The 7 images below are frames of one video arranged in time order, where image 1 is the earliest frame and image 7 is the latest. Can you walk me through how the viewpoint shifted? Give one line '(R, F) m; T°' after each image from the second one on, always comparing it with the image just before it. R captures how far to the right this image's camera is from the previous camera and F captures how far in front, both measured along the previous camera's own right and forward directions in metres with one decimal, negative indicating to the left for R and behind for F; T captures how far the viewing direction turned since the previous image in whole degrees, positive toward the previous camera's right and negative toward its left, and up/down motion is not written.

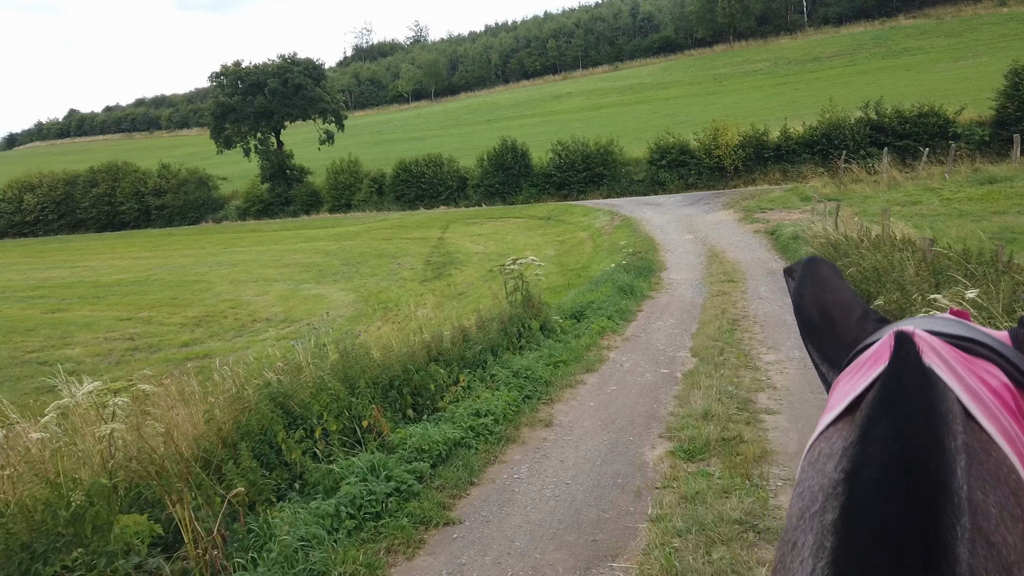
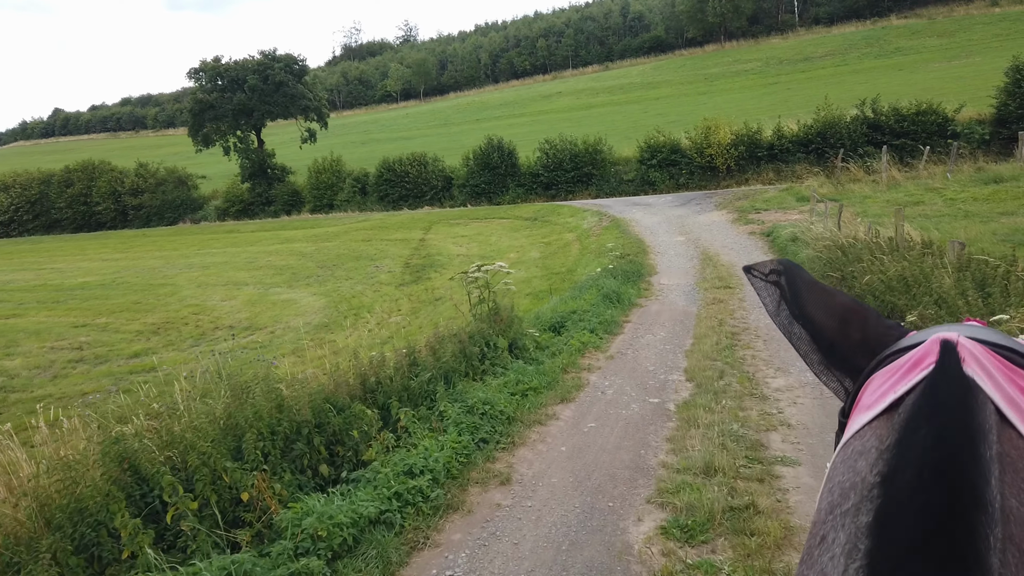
(+0.2, +1.1) m; +1°
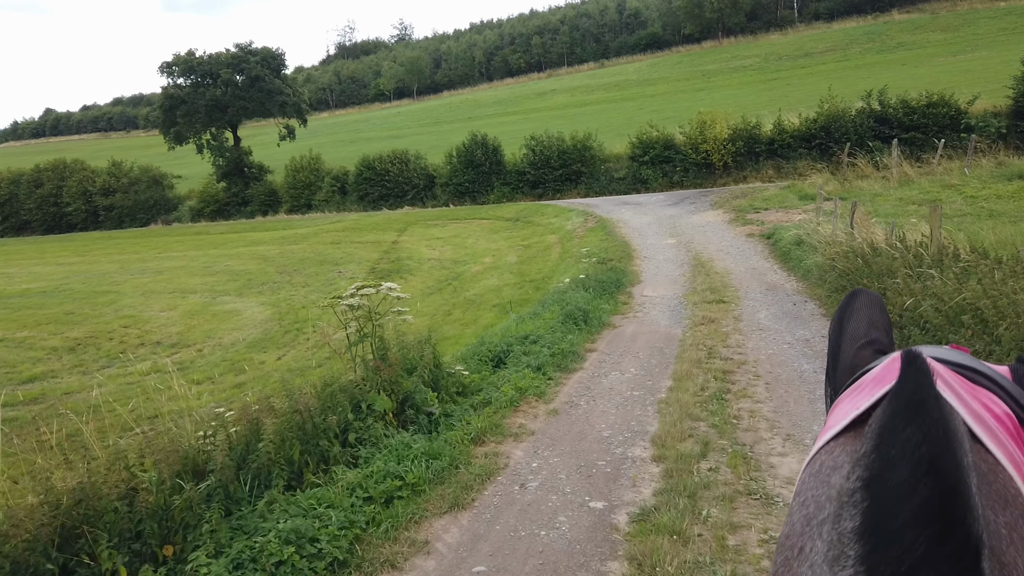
(+0.6, +2.0) m; 0°
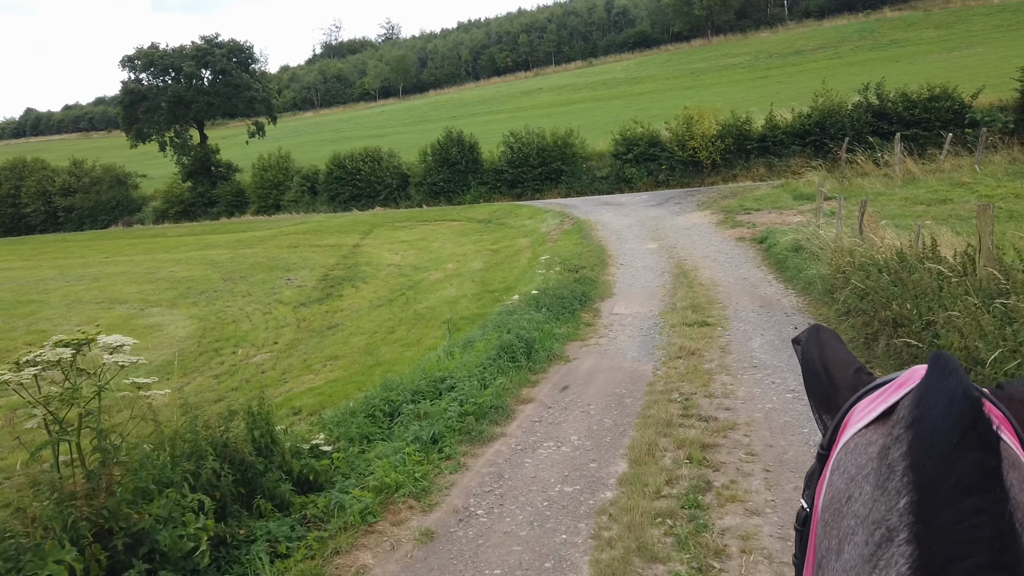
(+0.6, +1.9) m; +1°
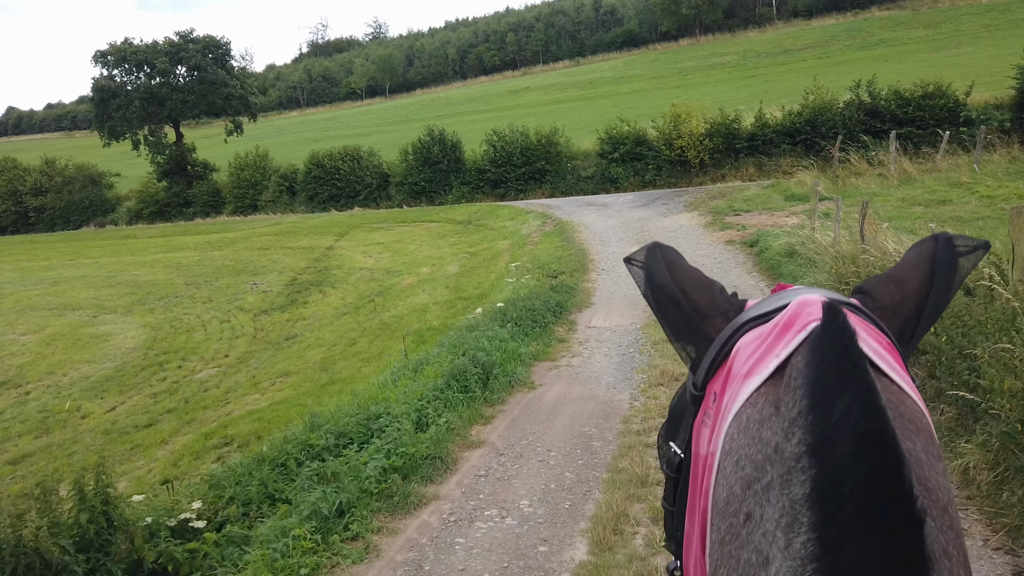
(+0.3, +0.9) m; +1°
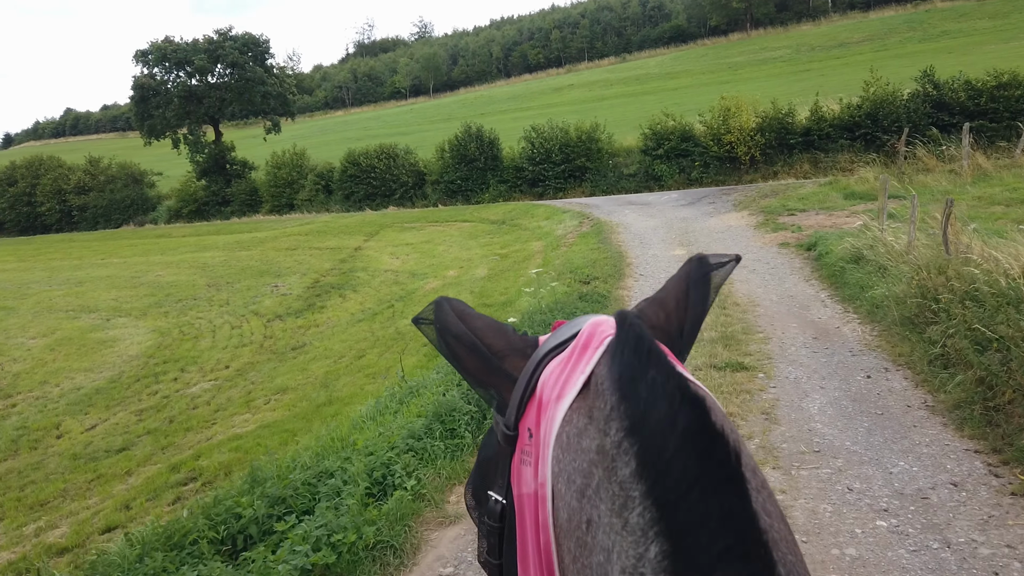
(+0.2, +1.1) m; -3°
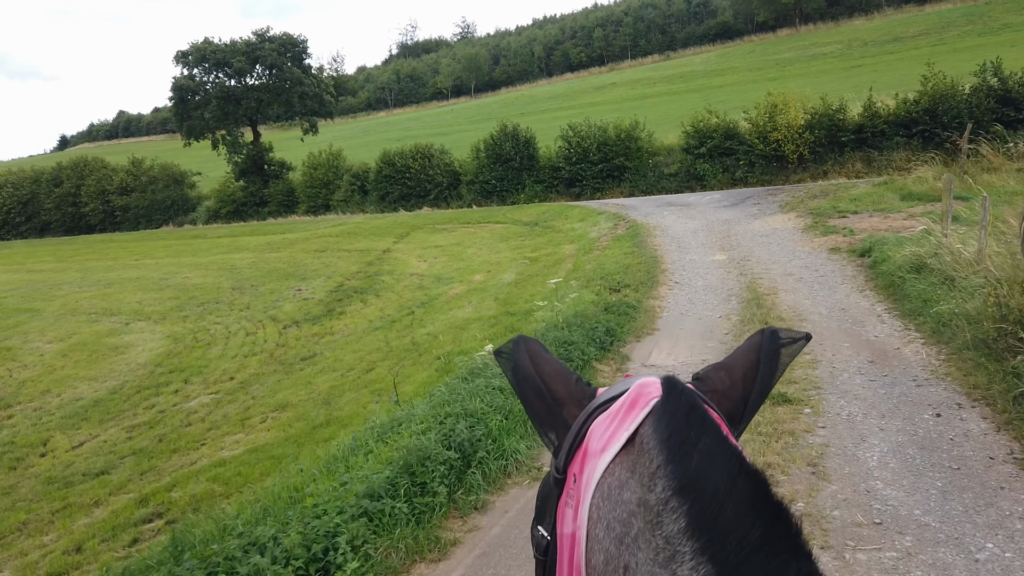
(+0.3, +0.8) m; -3°
